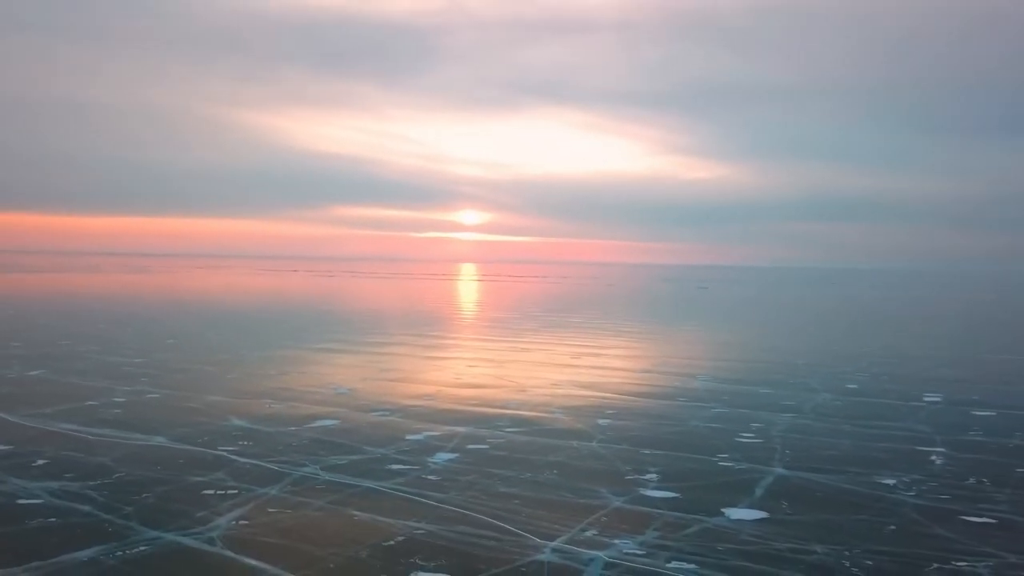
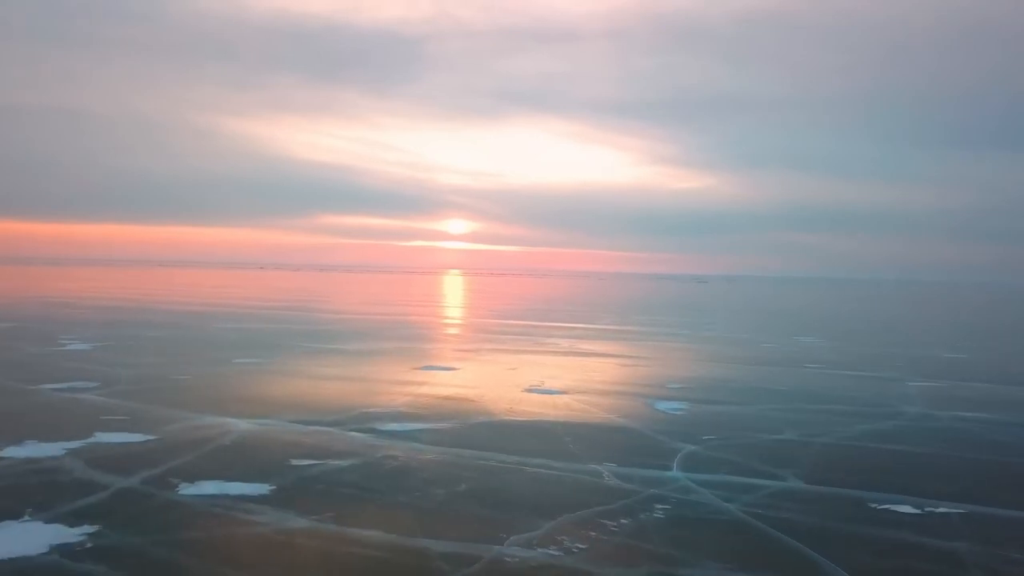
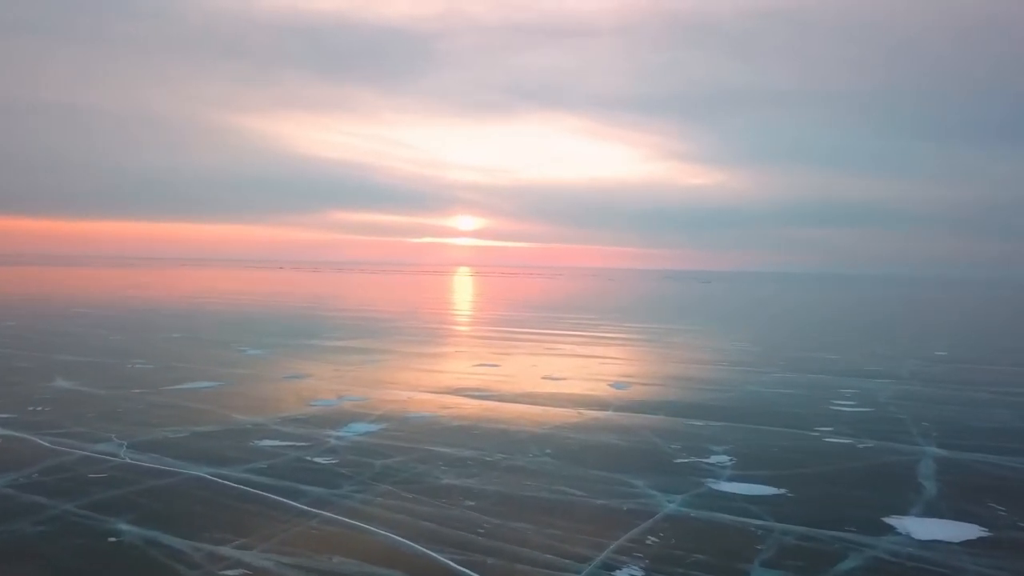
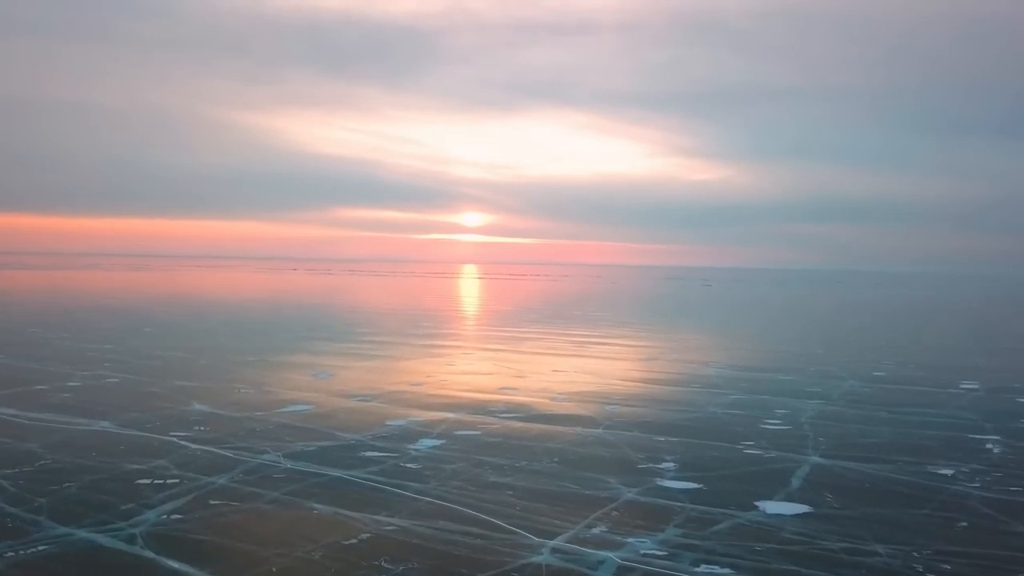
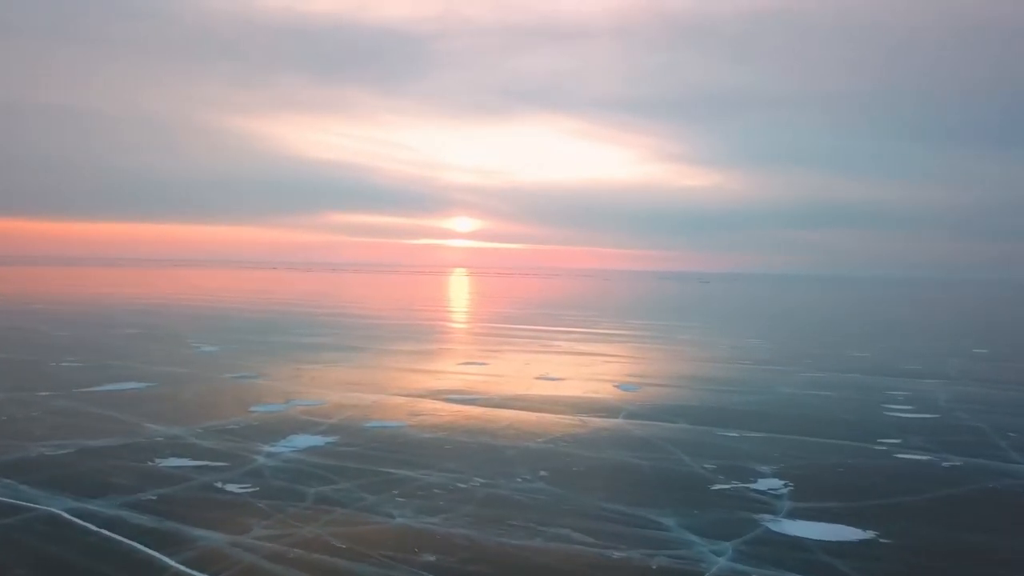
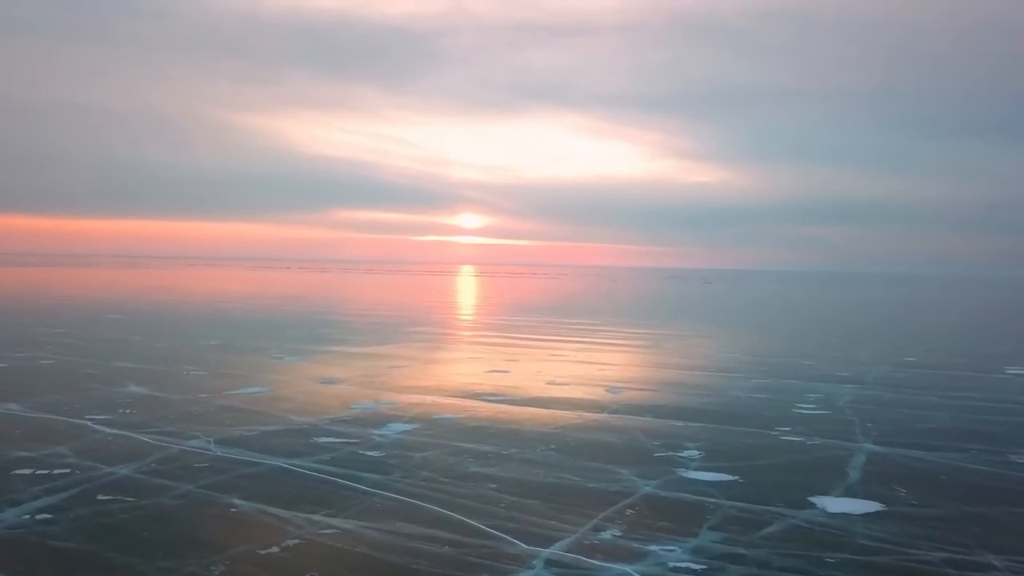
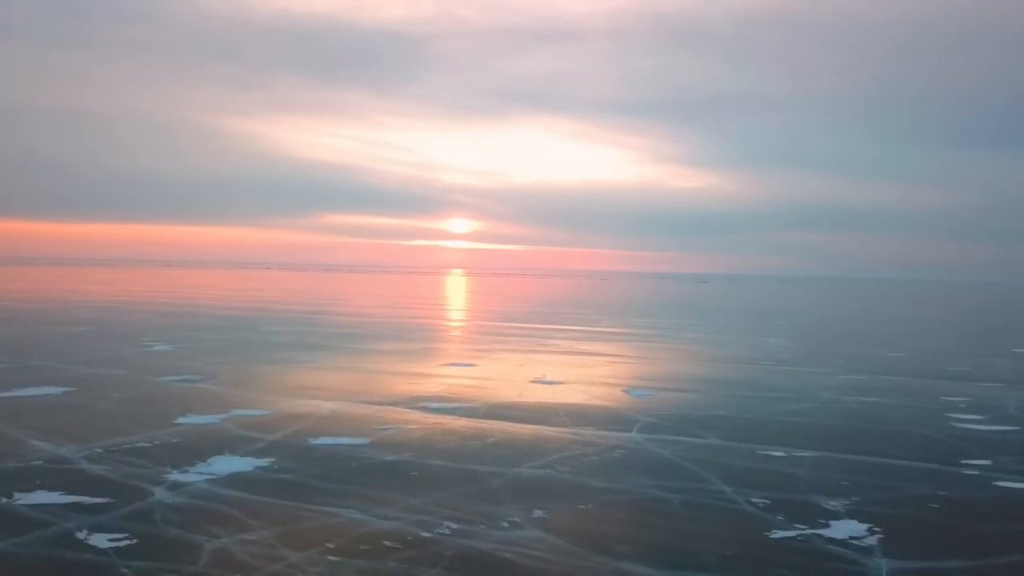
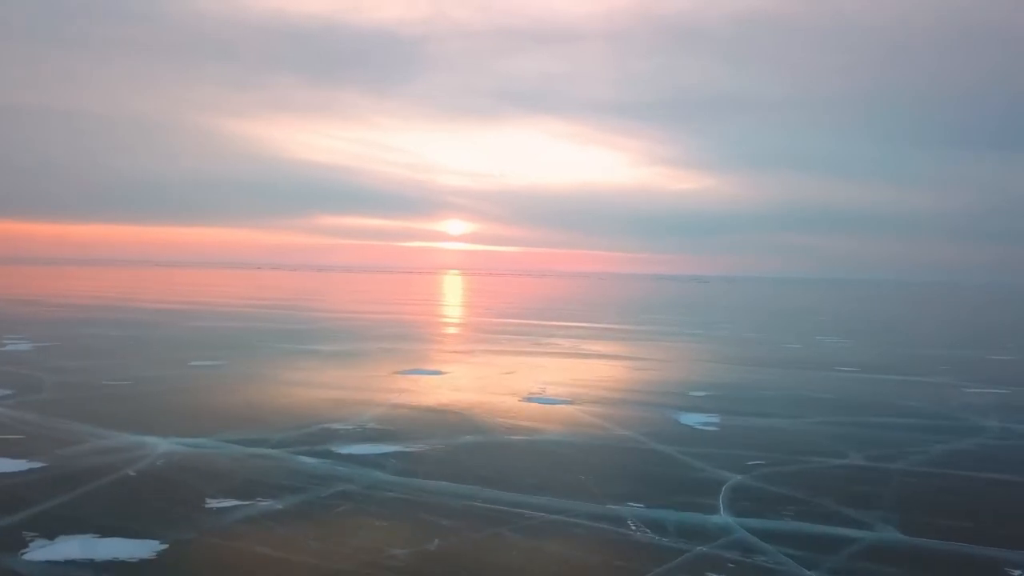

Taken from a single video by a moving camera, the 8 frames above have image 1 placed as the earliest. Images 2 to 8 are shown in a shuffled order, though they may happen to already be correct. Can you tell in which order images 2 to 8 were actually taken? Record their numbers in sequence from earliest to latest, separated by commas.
4, 6, 3, 5, 7, 2, 8
